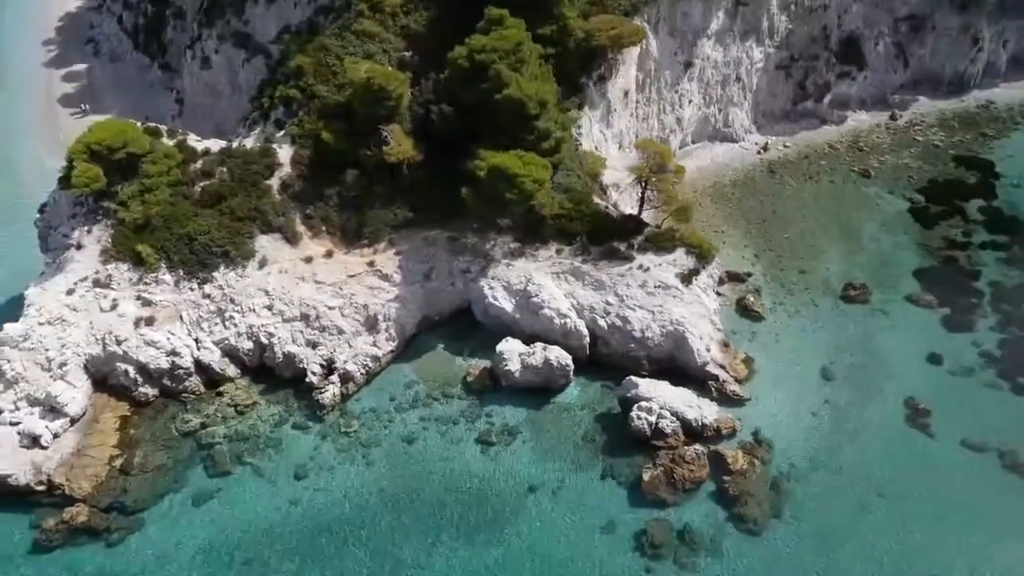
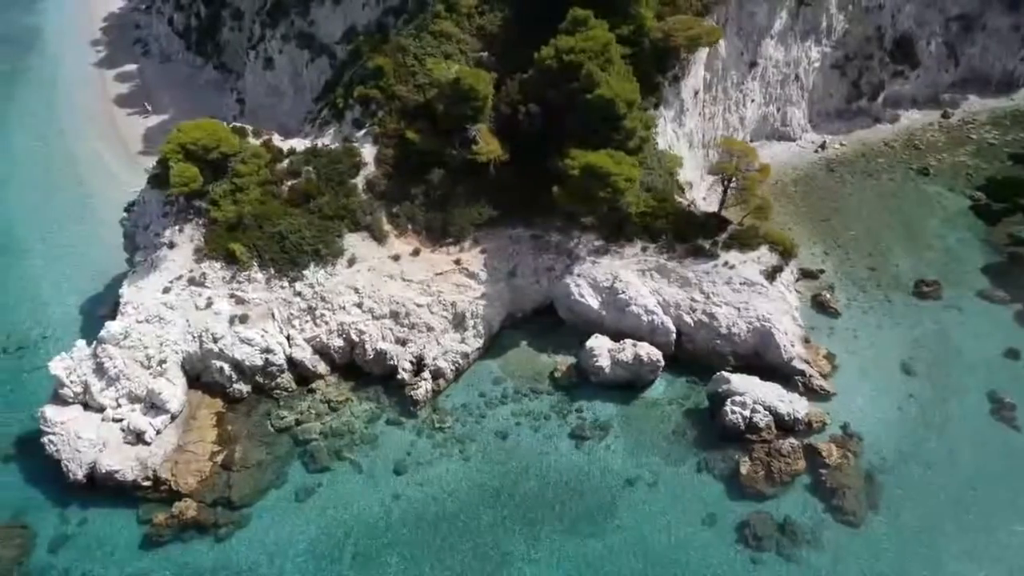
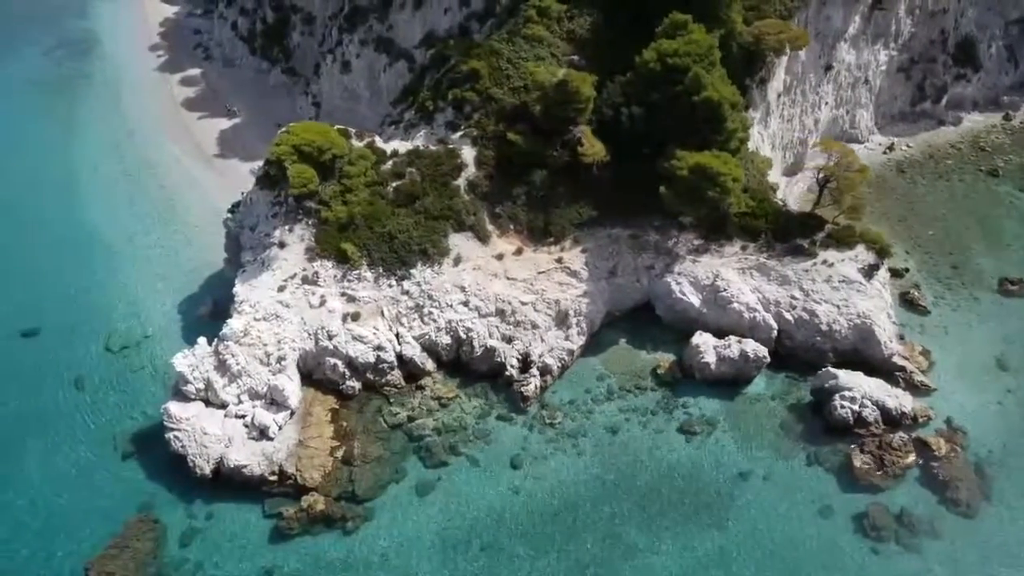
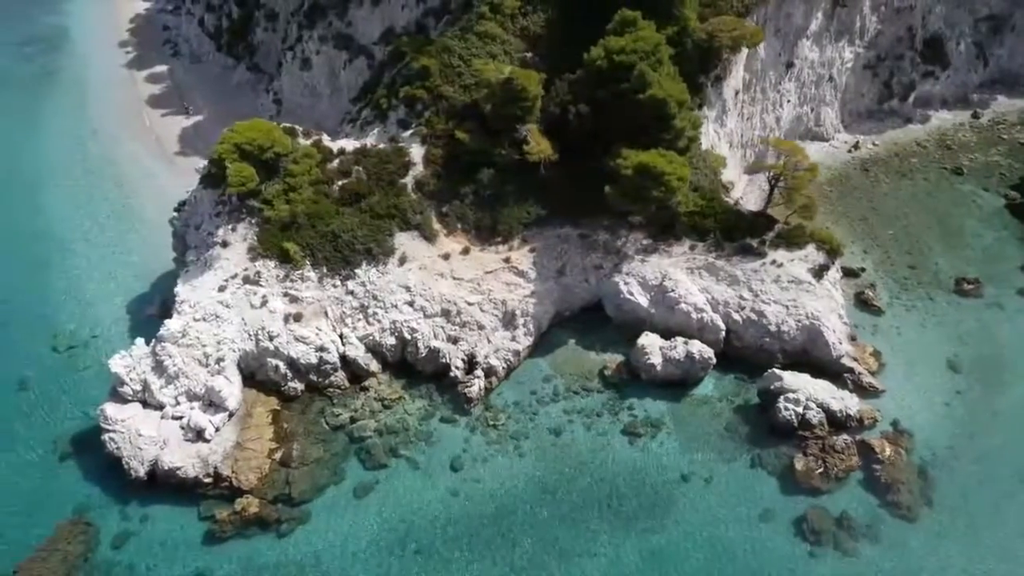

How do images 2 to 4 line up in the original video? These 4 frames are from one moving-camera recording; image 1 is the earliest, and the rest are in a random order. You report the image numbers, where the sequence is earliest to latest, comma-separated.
2, 4, 3
